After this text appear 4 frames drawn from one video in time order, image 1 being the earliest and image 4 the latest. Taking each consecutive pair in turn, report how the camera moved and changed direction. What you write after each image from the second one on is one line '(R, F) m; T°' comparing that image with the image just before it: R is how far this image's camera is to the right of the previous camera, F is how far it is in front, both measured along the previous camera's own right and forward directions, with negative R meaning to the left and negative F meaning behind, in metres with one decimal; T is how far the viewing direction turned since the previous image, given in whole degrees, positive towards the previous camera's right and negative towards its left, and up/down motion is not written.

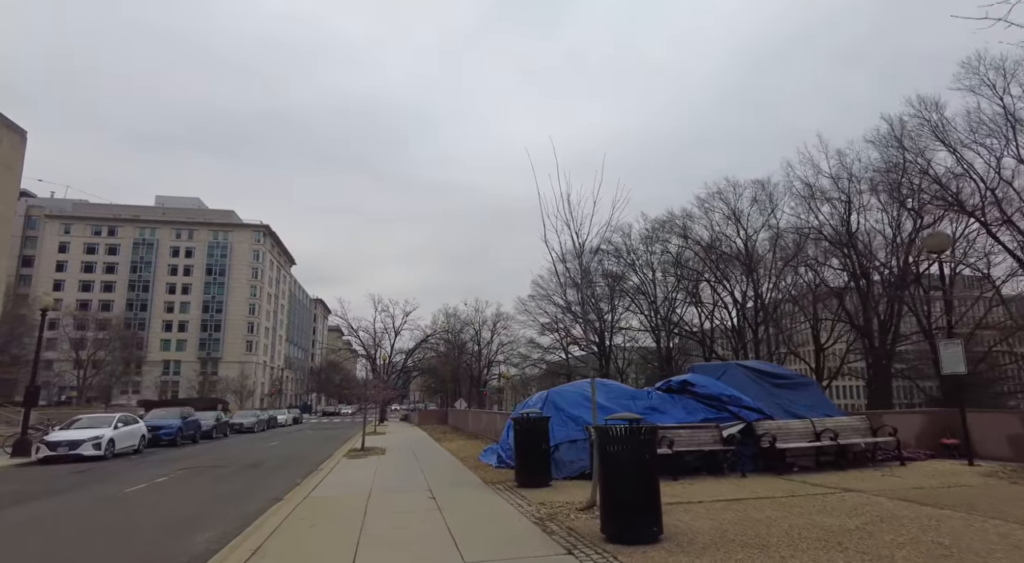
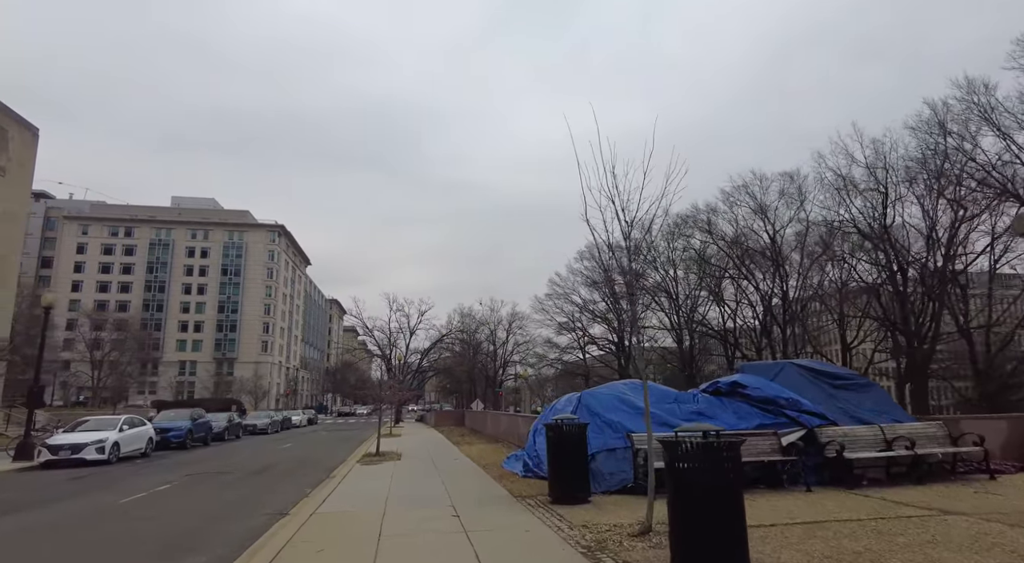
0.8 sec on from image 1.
(-0.2, +0.9) m; -1°
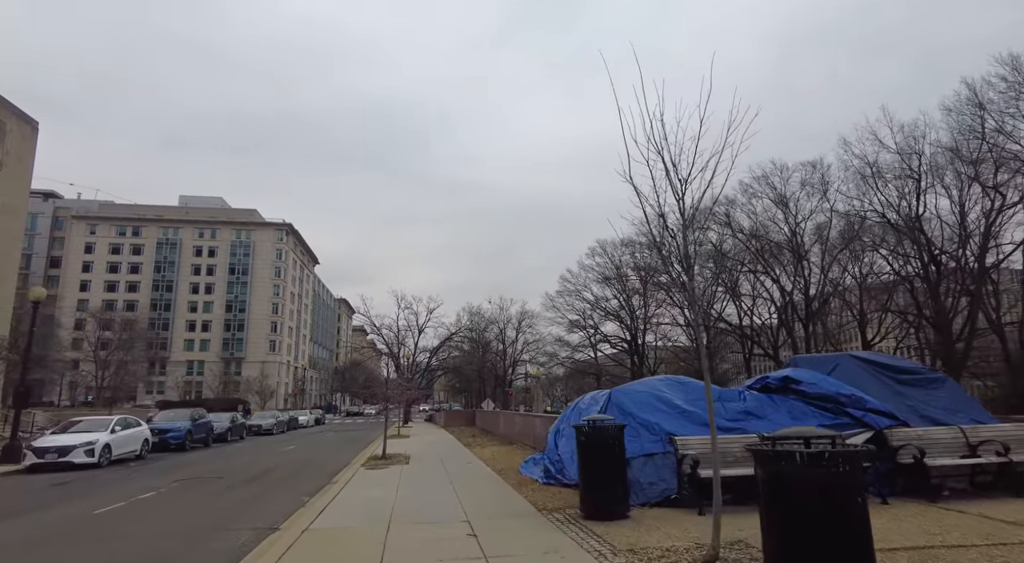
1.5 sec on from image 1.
(-0.1, +1.0) m; -1°
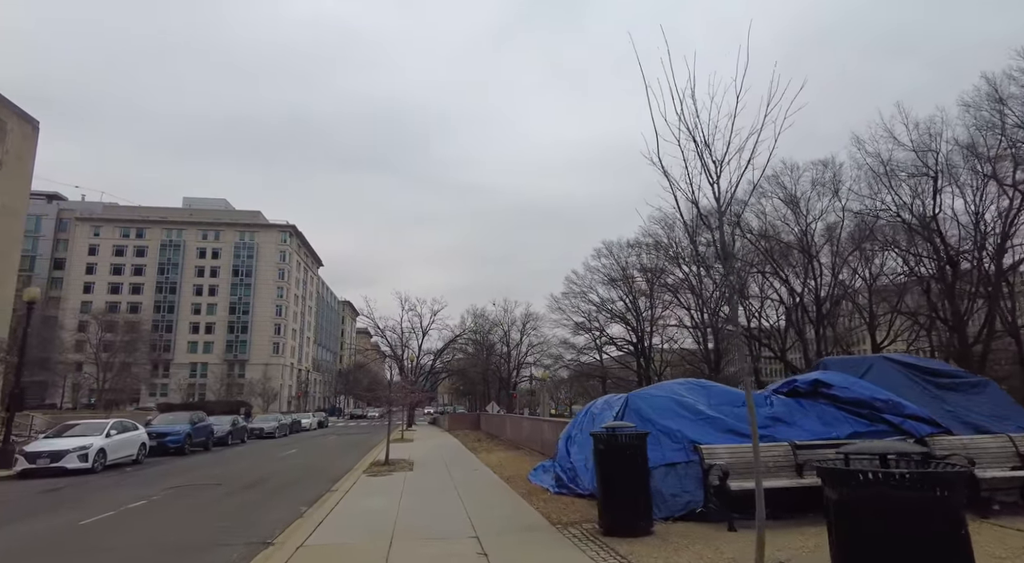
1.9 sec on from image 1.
(-0.1, +0.5) m; 0°
